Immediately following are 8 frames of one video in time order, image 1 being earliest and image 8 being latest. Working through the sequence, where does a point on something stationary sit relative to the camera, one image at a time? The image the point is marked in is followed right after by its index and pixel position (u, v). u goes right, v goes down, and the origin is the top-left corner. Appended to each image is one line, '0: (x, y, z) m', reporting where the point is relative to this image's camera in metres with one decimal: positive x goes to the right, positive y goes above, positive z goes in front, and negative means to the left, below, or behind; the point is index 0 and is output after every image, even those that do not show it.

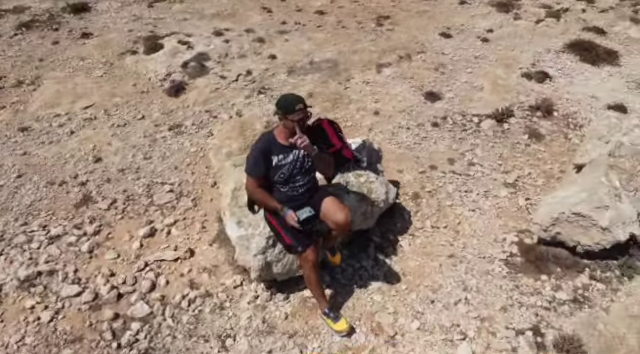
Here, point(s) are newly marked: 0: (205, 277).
0: (-2.2, -1.9, +8.5) m
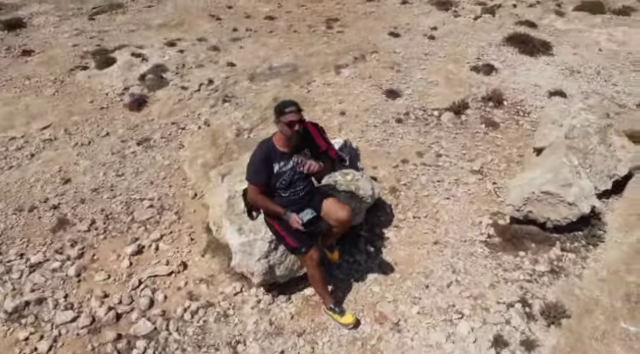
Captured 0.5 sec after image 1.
0: (-2.2, -2.1, +8.5) m
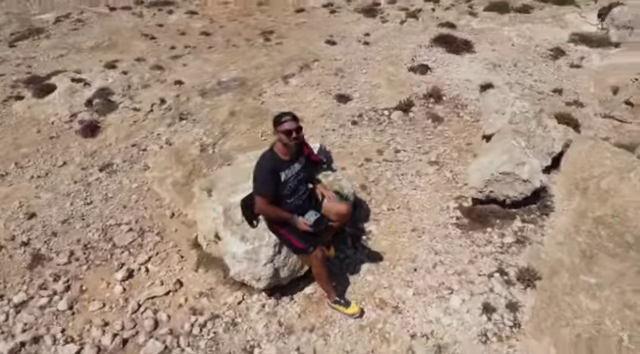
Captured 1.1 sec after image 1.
0: (-2.2, -2.4, +8.6) m
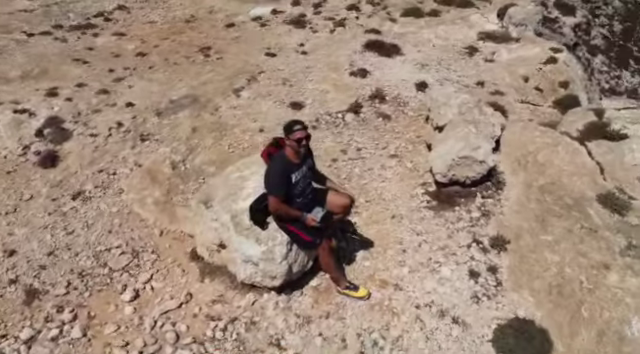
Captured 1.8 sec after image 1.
0: (-2.0, -2.6, +8.9) m
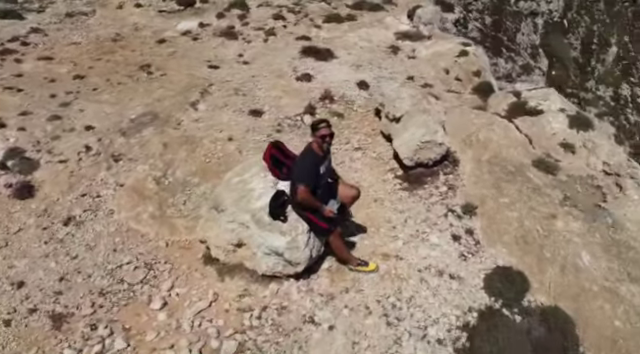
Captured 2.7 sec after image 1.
0: (-1.5, -2.7, +9.6) m
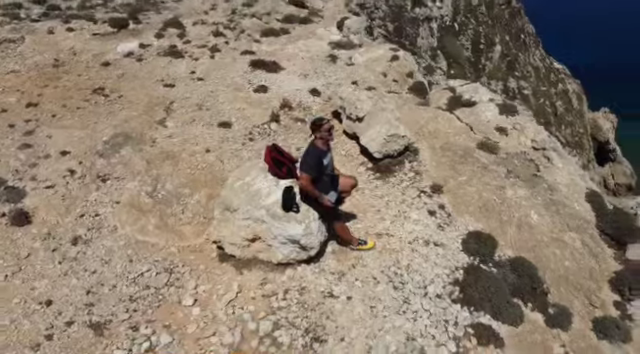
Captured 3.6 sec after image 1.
0: (-1.2, -2.6, +10.7) m
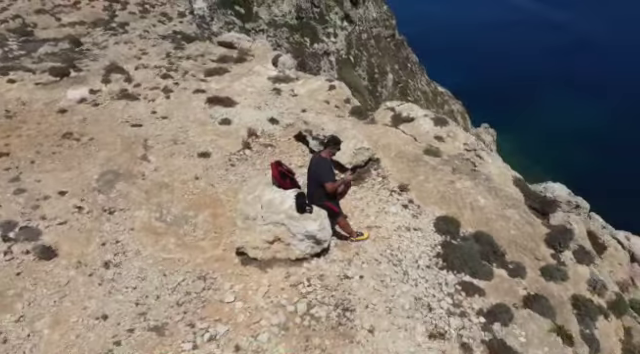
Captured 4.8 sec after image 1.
0: (-0.7, -2.9, +12.7) m
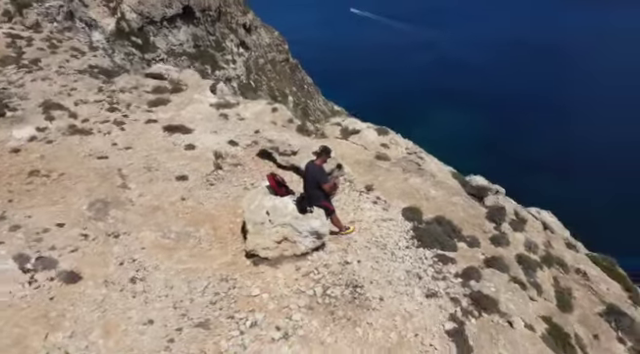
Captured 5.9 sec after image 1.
0: (-0.5, -3.0, +14.8) m
